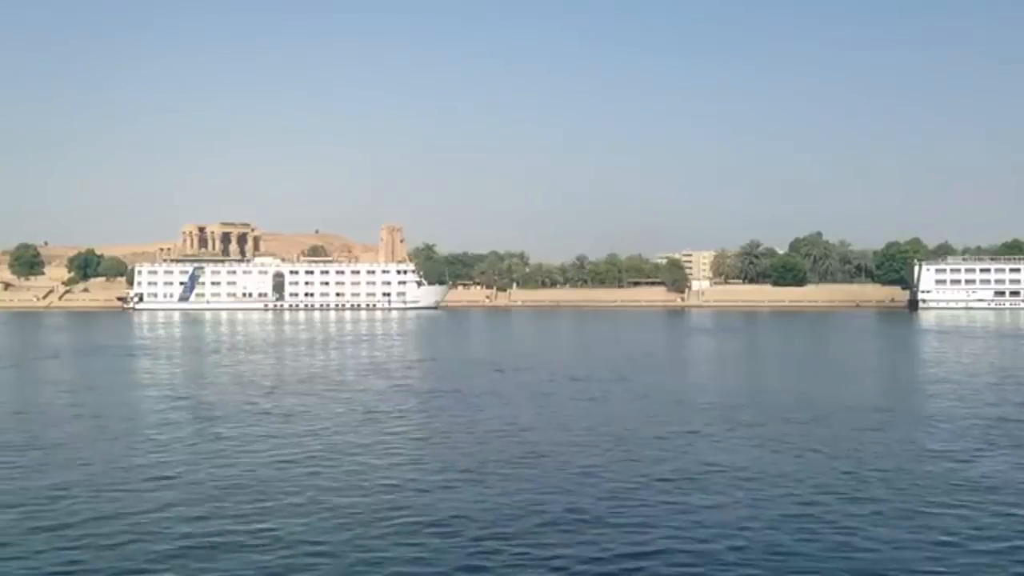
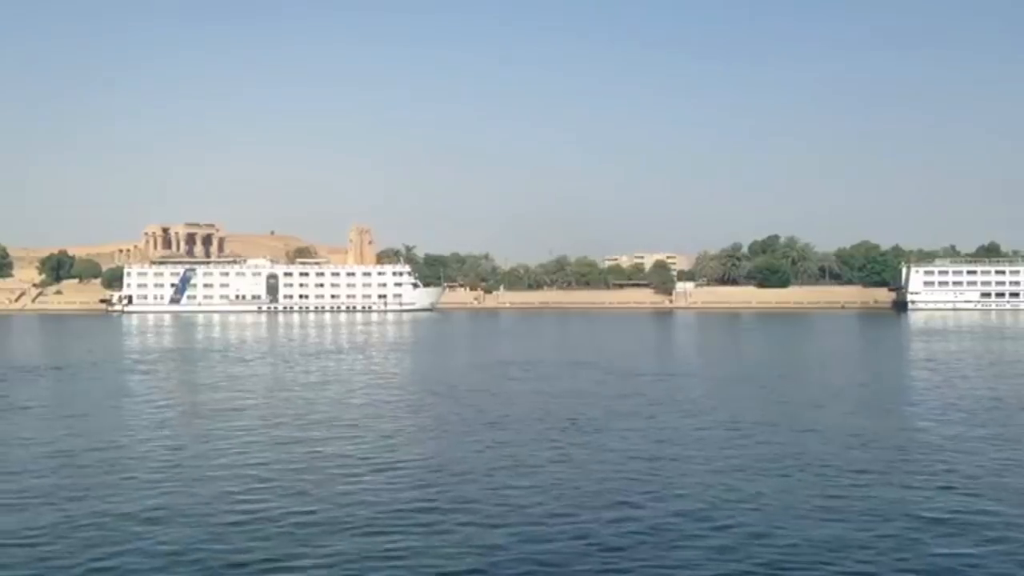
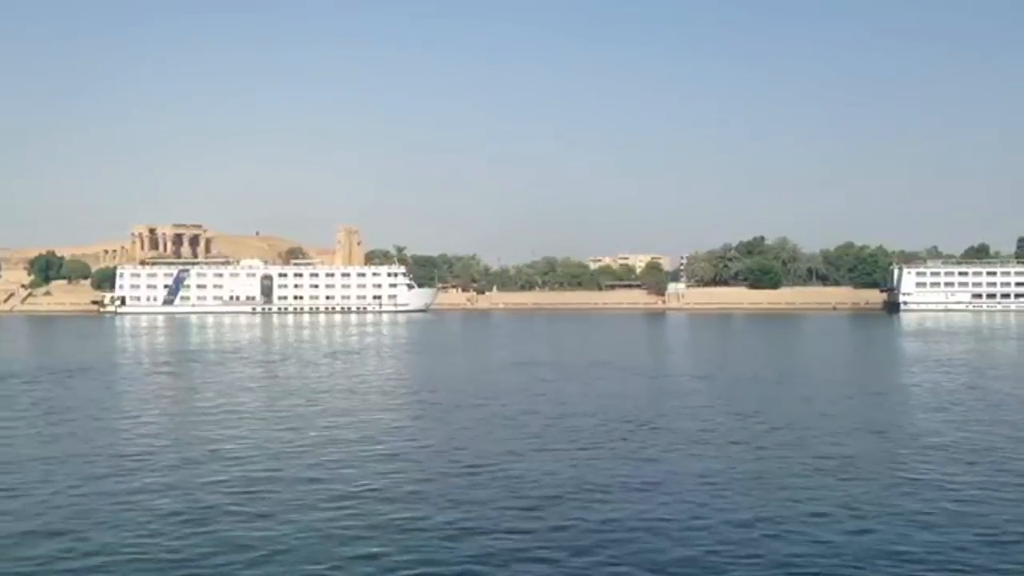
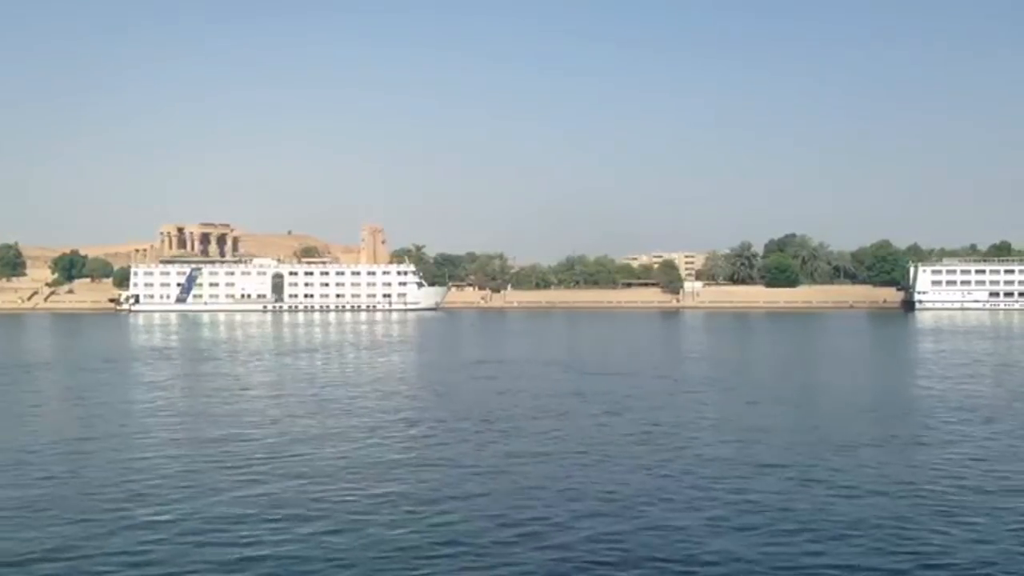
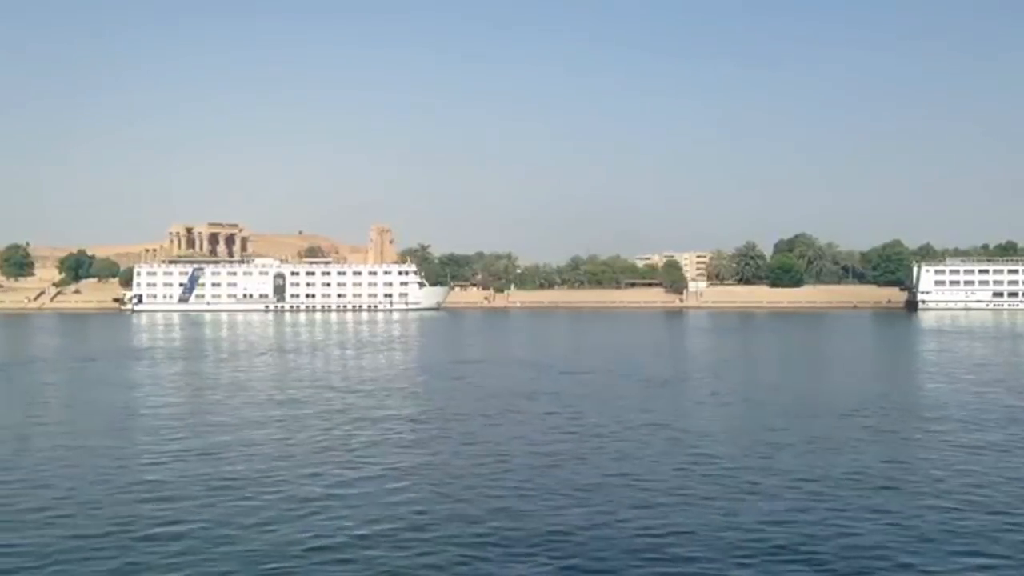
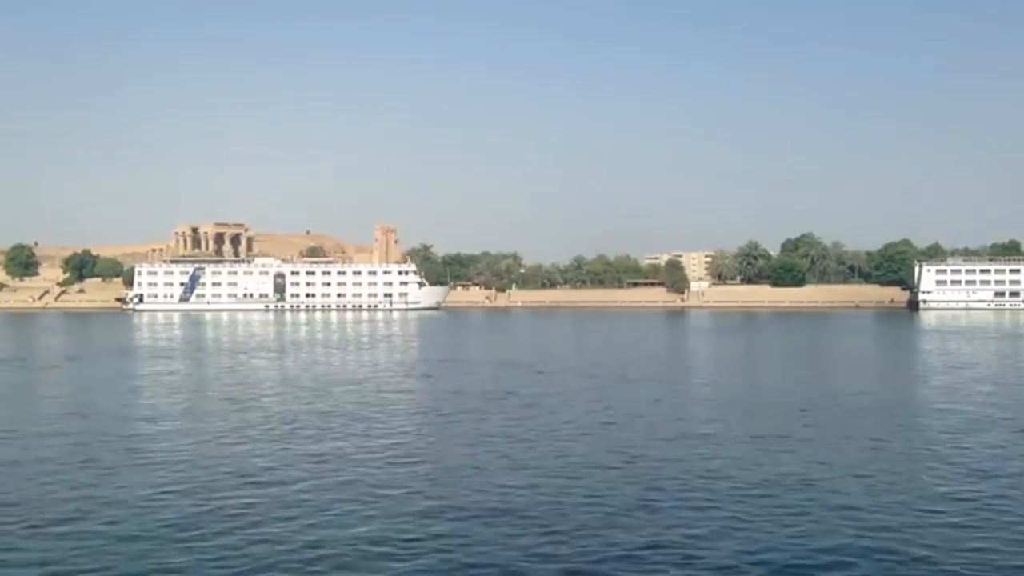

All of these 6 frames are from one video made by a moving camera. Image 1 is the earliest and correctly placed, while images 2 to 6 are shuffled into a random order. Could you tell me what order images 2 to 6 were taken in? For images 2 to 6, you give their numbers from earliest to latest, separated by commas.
6, 5, 4, 2, 3
